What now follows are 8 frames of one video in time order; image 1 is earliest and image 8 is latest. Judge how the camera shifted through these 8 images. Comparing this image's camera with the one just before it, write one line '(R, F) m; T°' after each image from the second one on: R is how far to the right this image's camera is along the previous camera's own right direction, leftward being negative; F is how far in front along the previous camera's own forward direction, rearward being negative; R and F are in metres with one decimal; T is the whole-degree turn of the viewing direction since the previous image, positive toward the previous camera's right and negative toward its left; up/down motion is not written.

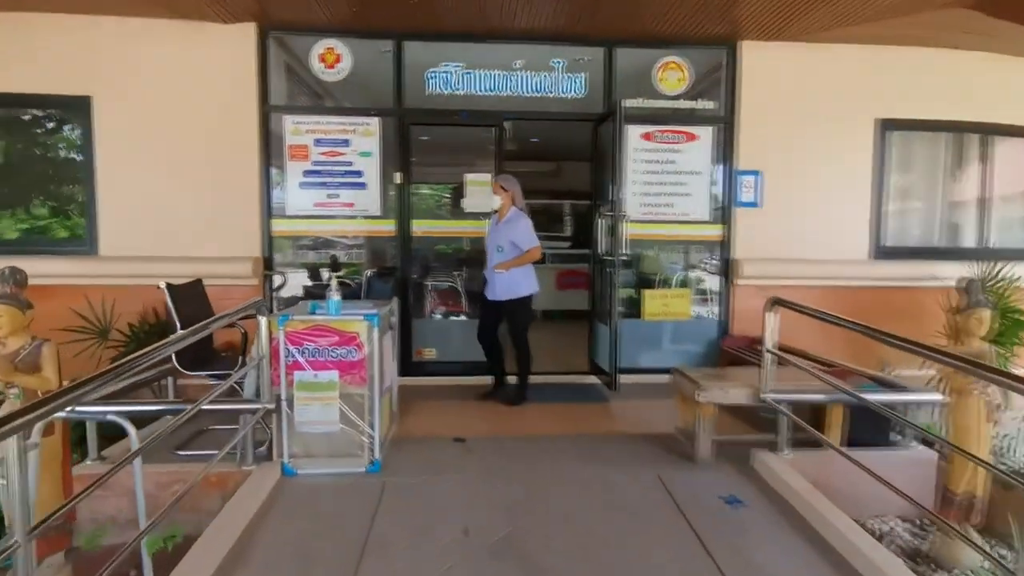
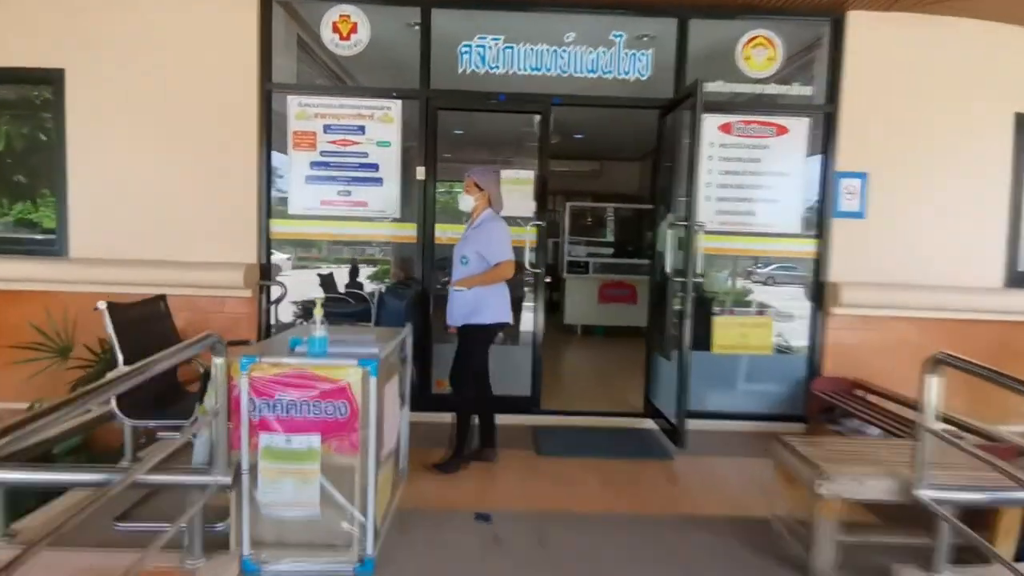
(-0.1, +0.8) m; -3°
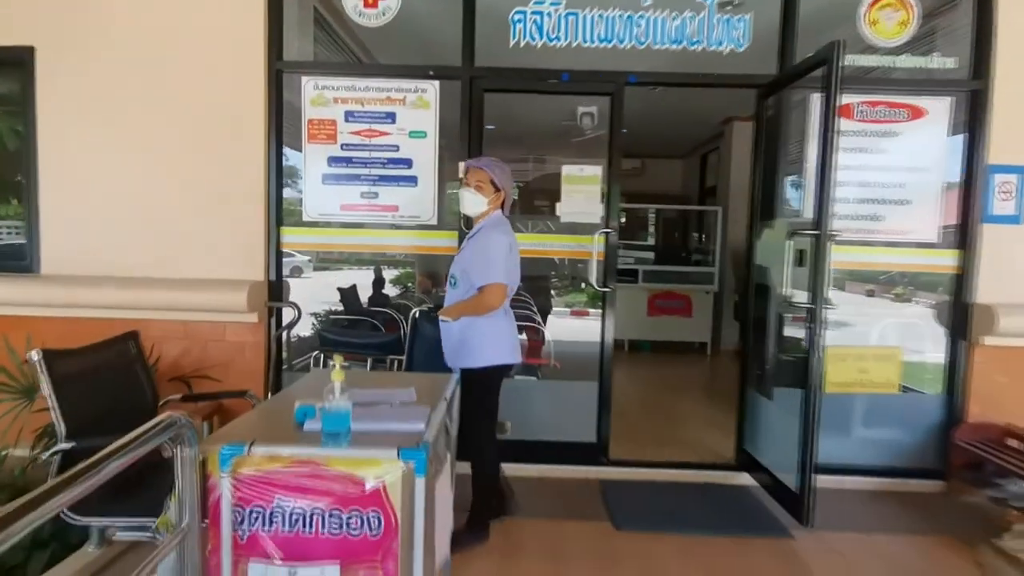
(-0.2, +0.7) m; -2°
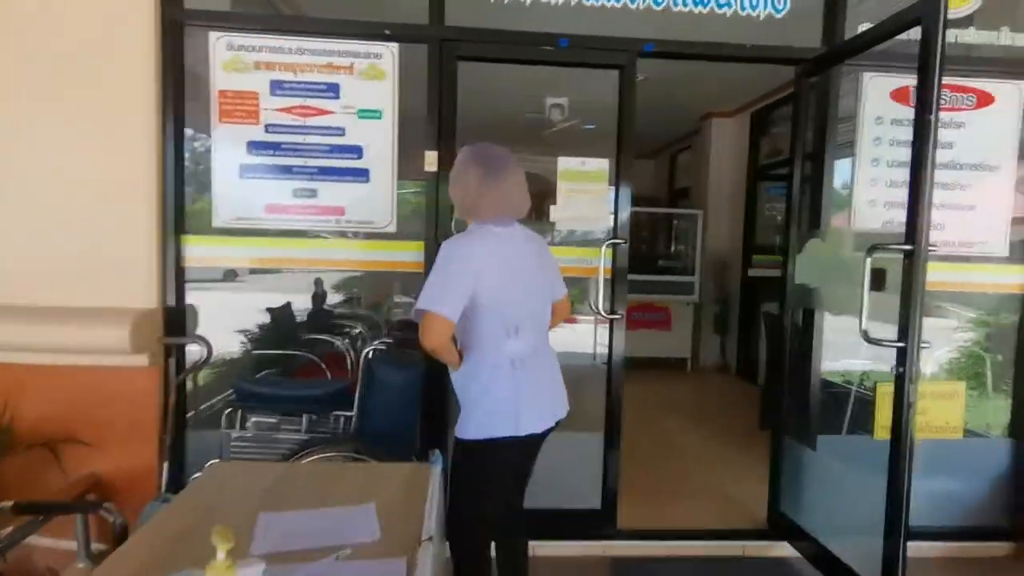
(-0.1, +0.7) m; +5°
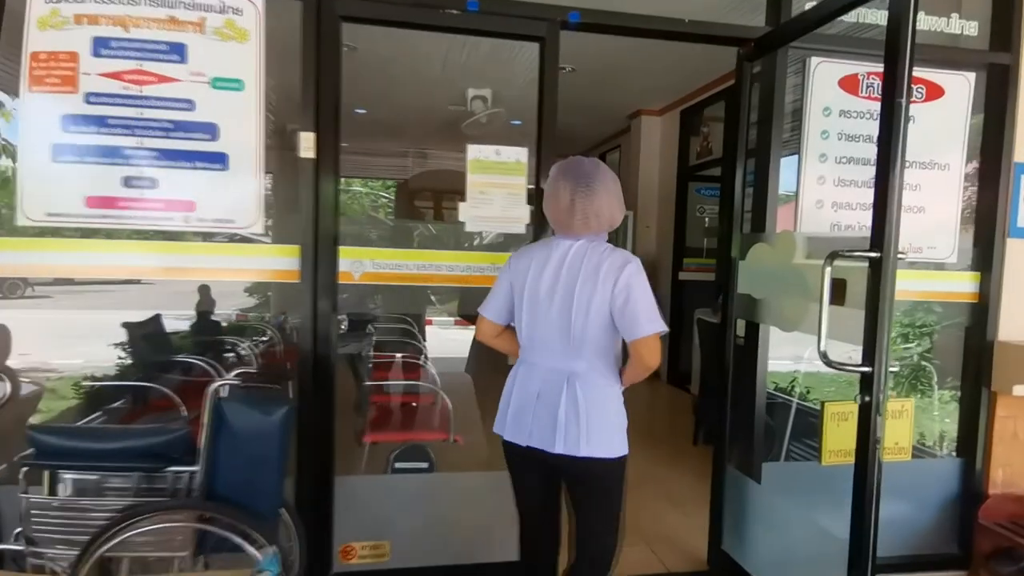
(+0.1, +0.4) m; +6°
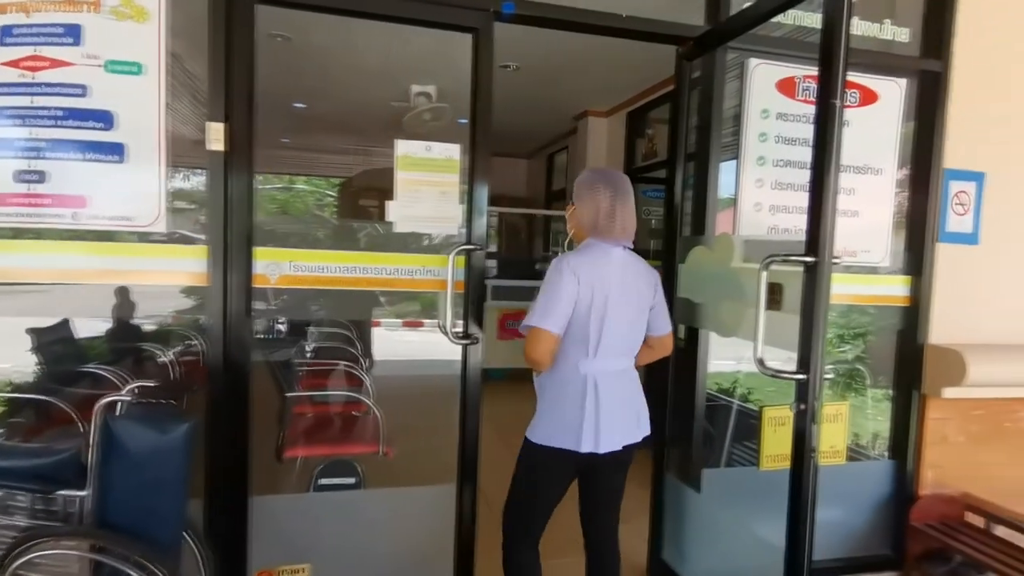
(+0.1, +0.1) m; +4°
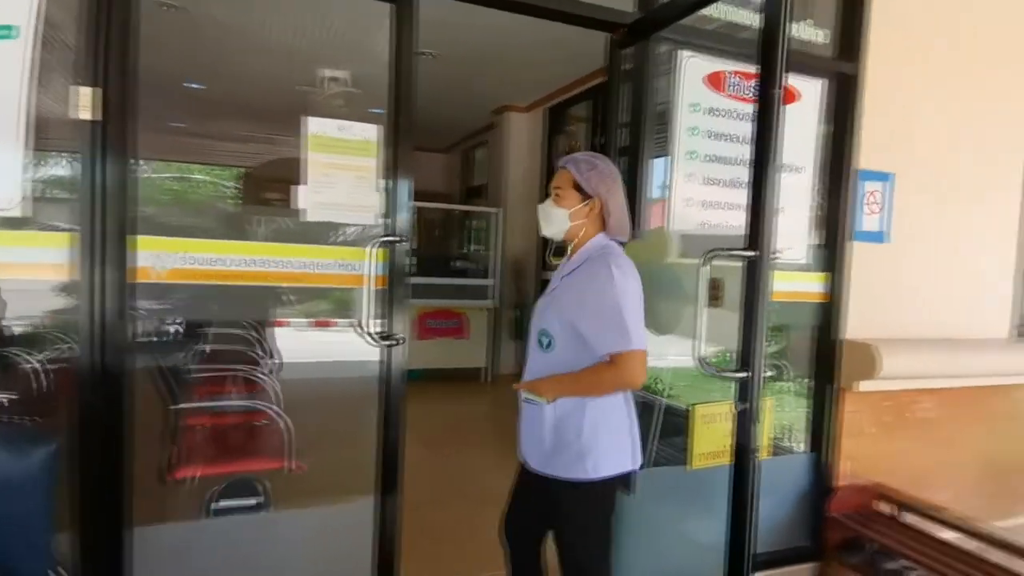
(0.0, +0.1) m; +8°
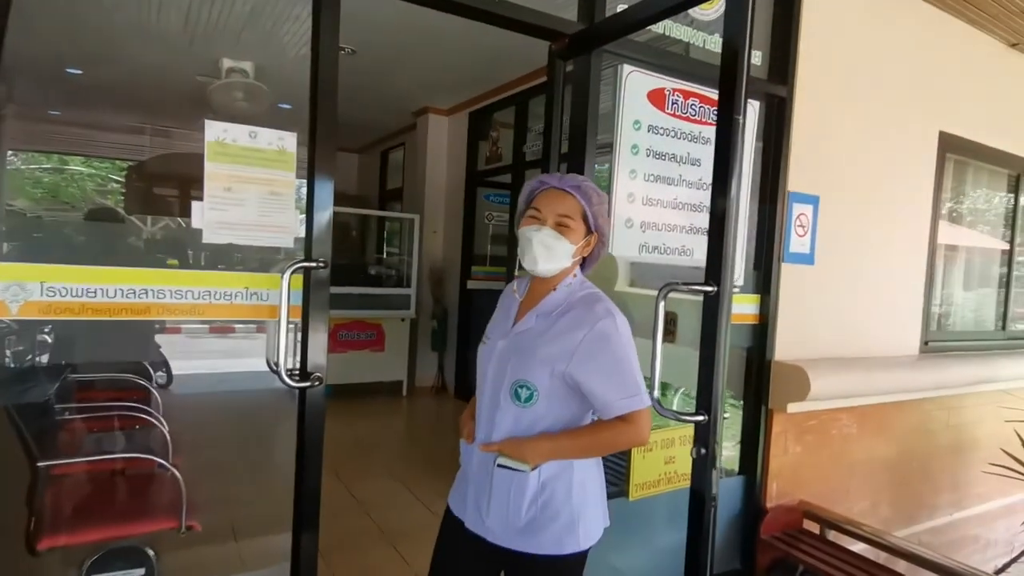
(-0.1, +0.2) m; +8°
